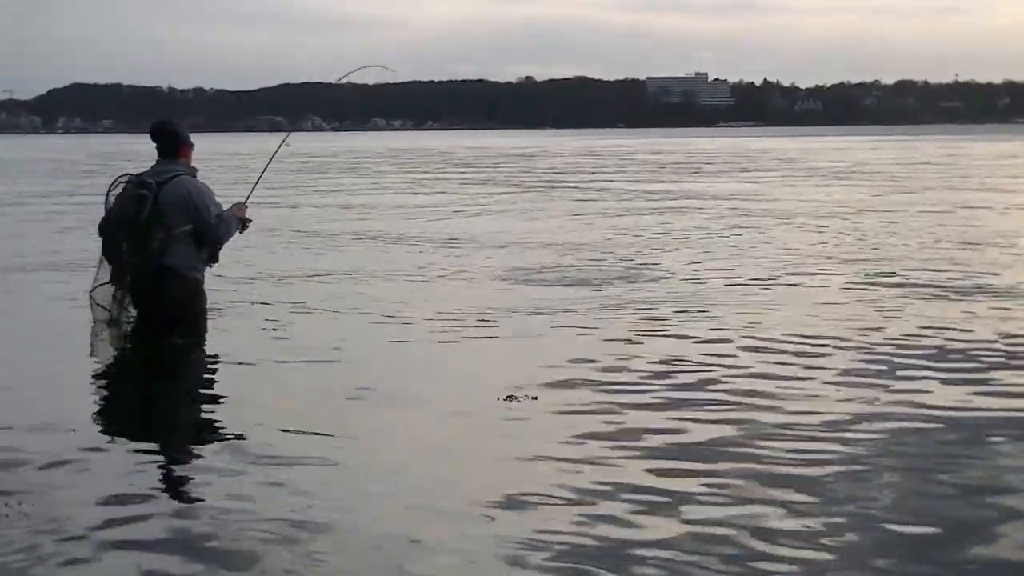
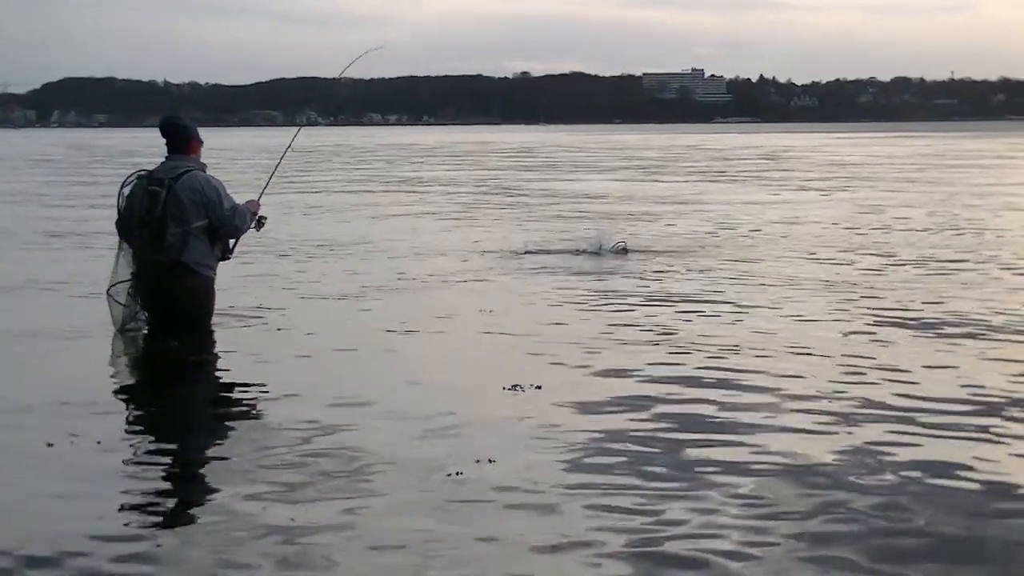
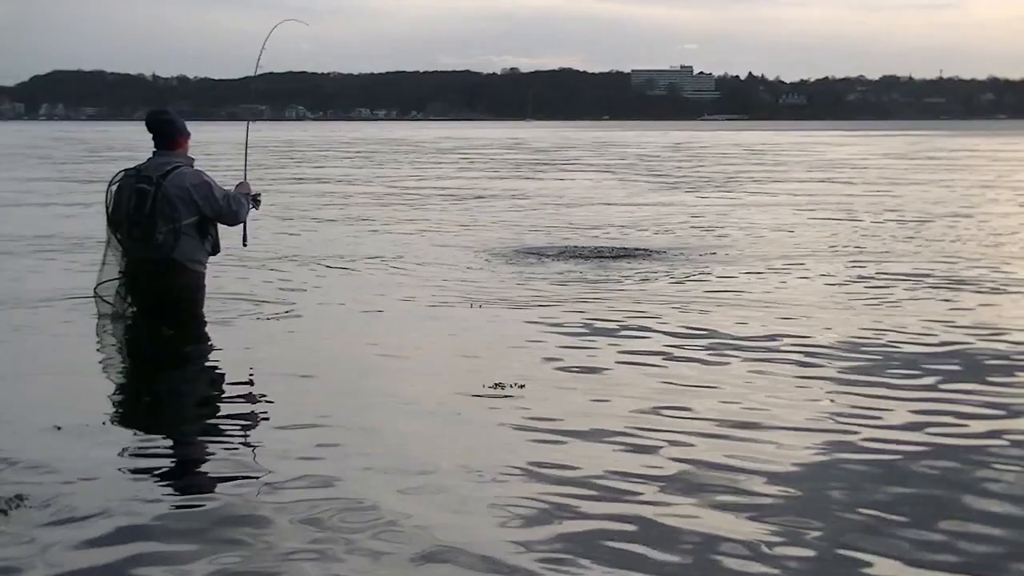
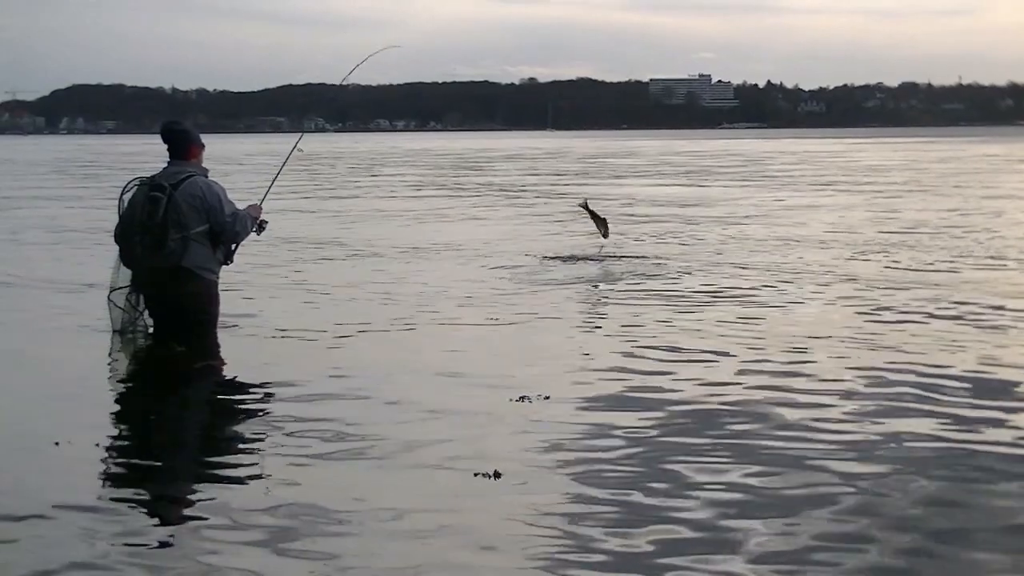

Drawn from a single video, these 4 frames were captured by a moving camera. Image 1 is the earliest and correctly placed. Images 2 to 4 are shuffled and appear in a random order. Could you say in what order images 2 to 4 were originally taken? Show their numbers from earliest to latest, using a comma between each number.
4, 2, 3
